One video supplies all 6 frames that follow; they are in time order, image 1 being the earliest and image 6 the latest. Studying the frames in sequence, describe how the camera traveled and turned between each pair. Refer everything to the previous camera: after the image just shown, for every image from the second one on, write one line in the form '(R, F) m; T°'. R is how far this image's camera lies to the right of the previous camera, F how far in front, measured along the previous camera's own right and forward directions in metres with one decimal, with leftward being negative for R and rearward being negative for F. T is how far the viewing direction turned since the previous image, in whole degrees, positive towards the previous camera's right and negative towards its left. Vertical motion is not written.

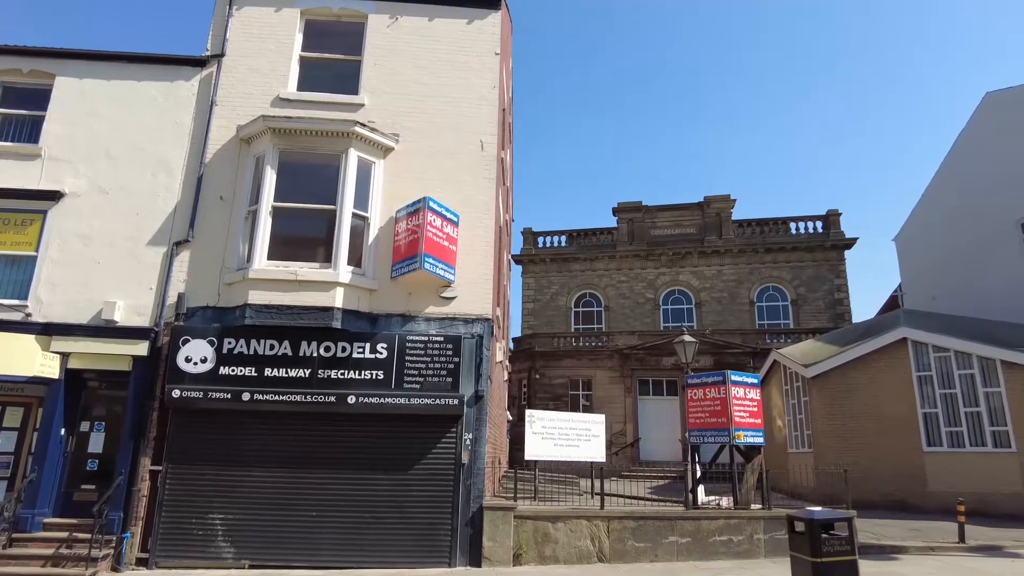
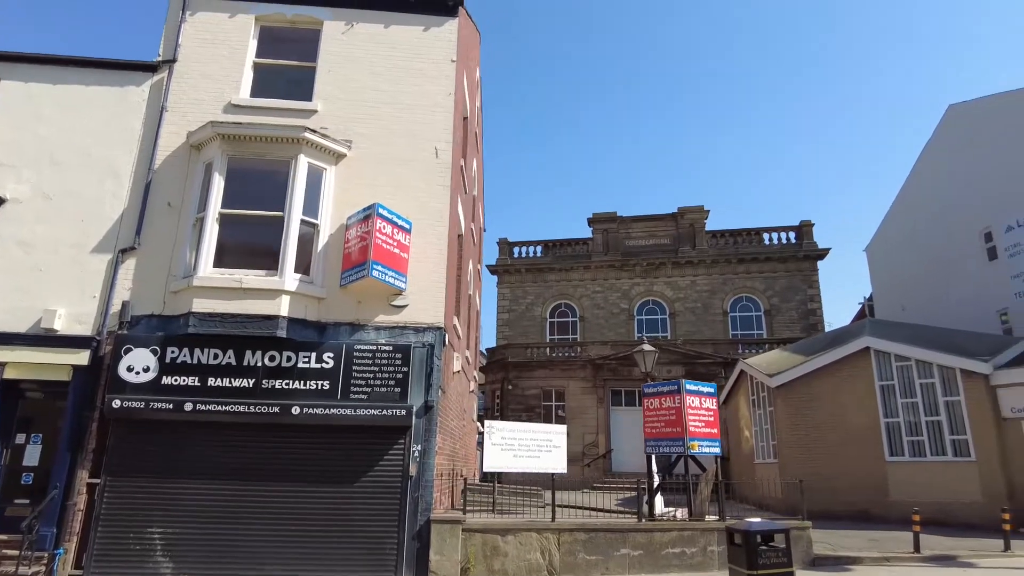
(+0.6, +0.1) m; +1°
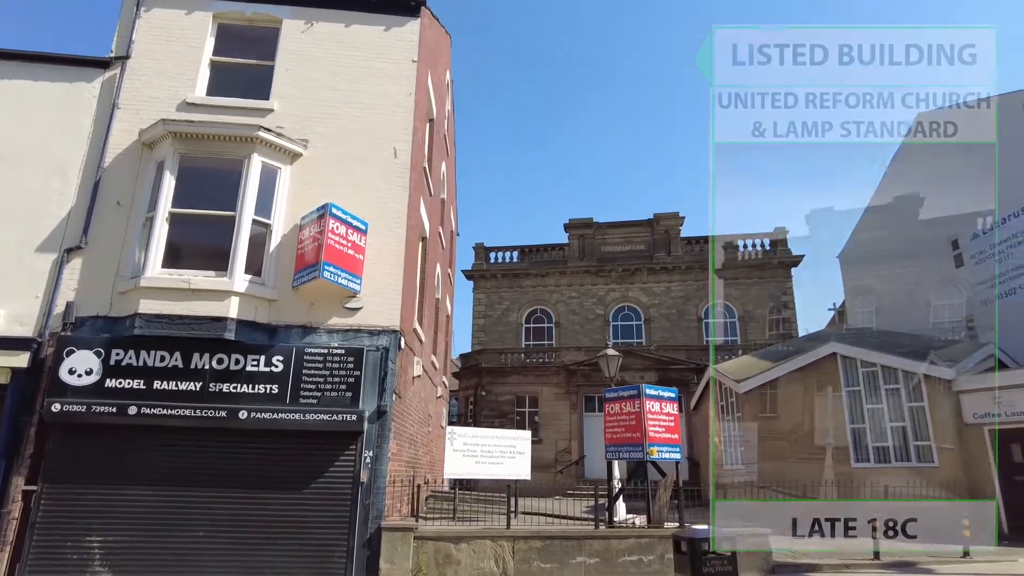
(+0.5, +0.1) m; +1°
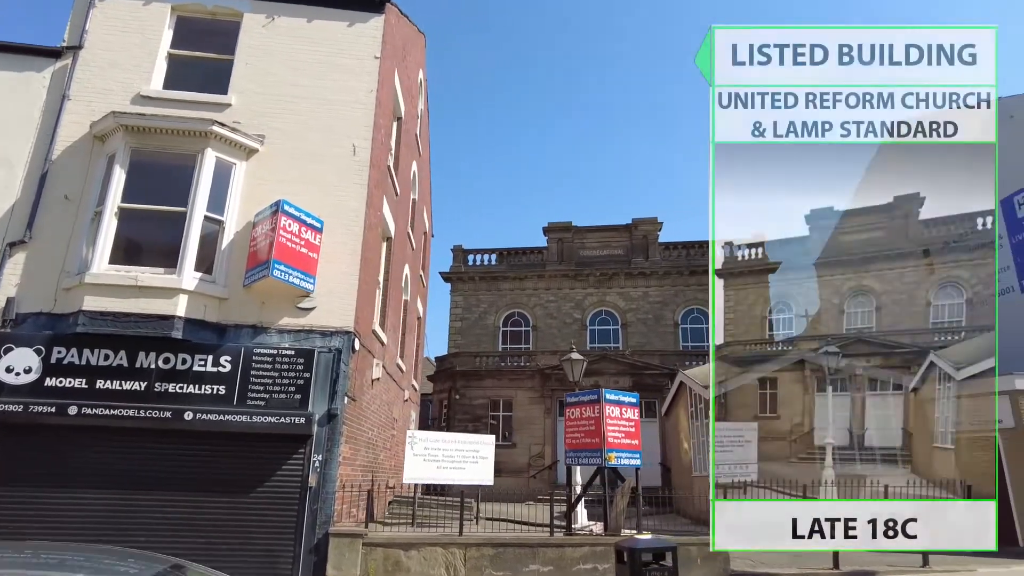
(+0.5, +0.2) m; +1°
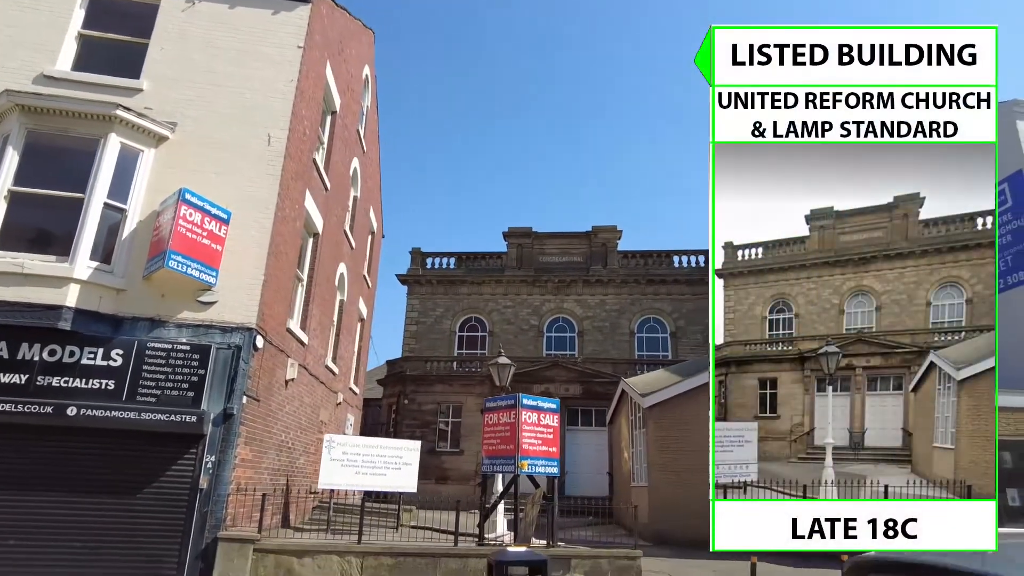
(+1.1, +0.3) m; +2°
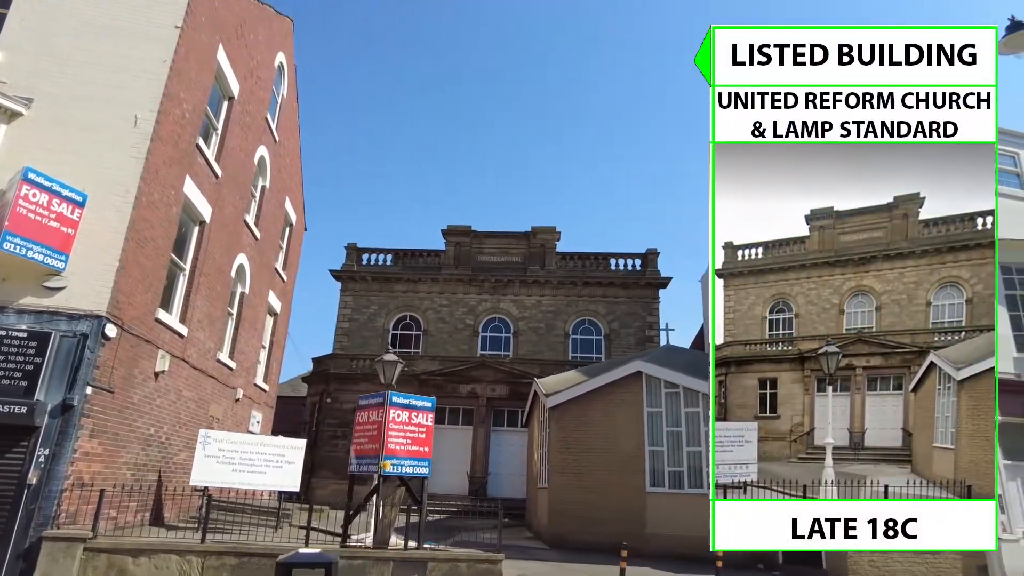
(+1.6, +0.2) m; +2°
